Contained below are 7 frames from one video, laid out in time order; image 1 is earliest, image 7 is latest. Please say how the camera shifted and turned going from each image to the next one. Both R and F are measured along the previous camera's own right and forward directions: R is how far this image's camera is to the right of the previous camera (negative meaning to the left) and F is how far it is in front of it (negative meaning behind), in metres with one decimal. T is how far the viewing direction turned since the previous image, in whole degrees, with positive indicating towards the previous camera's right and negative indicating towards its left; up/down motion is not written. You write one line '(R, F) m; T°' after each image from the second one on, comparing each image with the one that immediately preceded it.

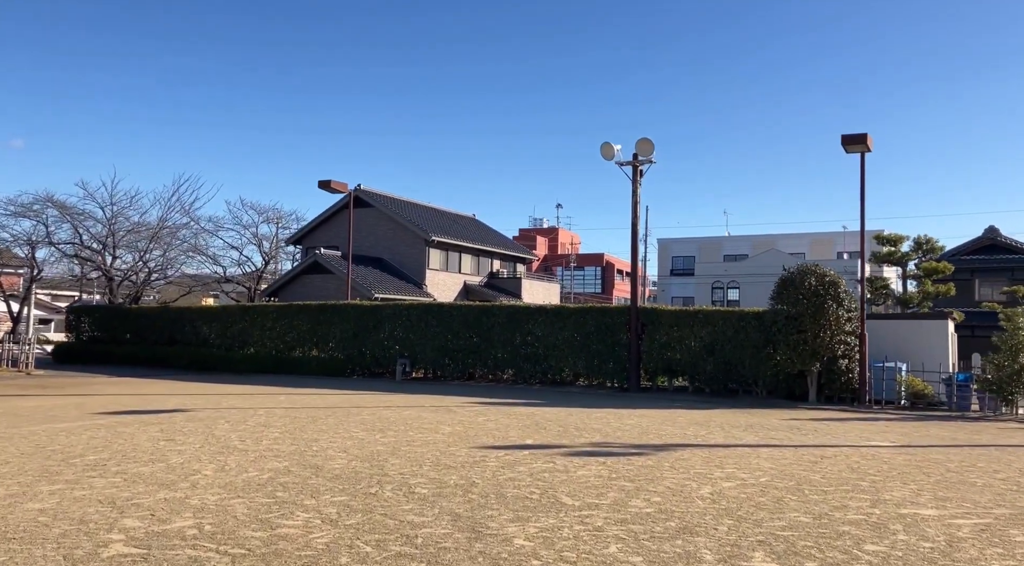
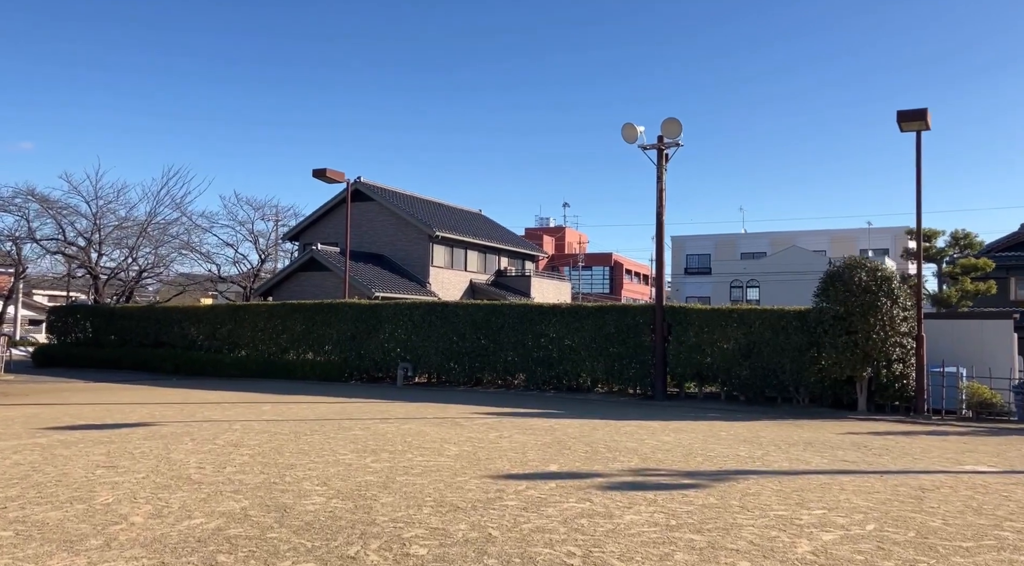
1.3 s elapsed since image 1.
(-0.2, +1.9) m; 0°
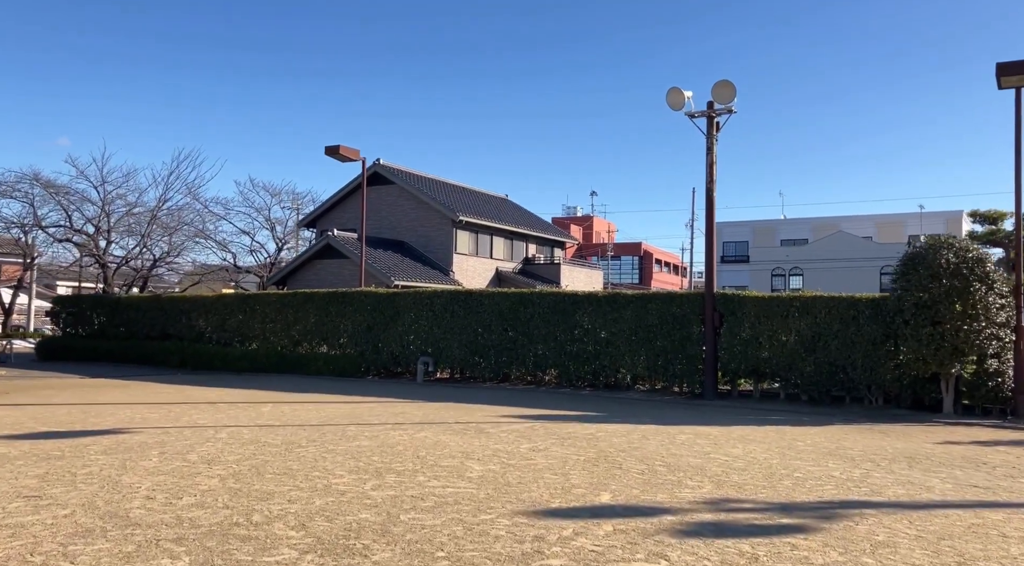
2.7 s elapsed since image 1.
(-0.1, +2.0) m; -2°
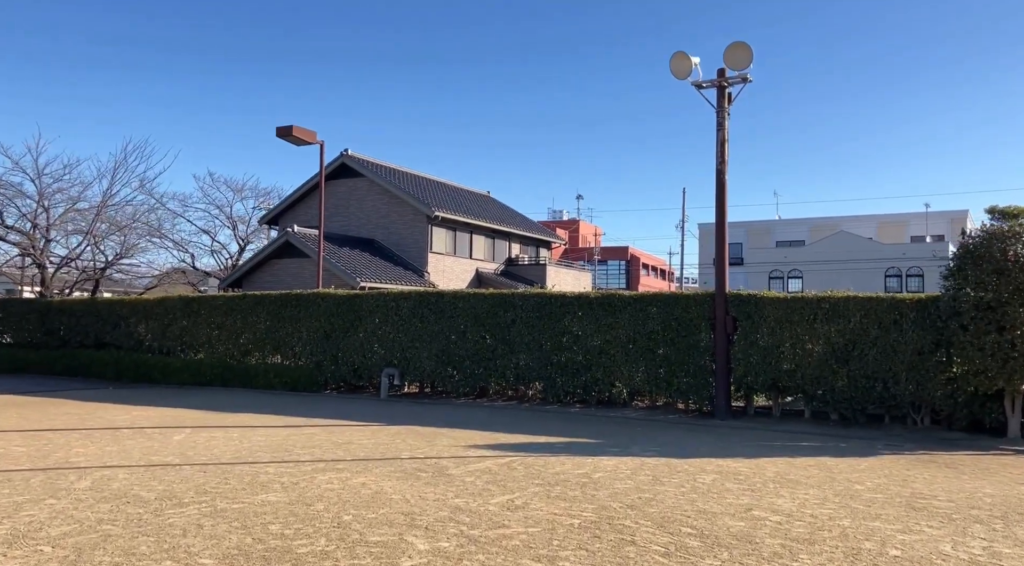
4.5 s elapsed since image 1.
(+0.1, +2.6) m; +1°
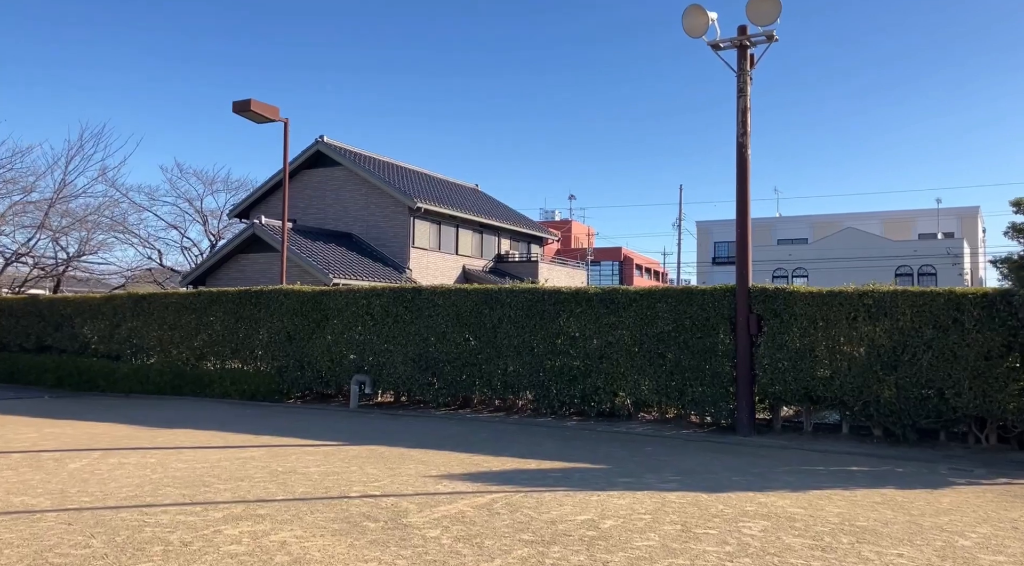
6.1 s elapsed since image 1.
(+0.1, +2.2) m; +1°
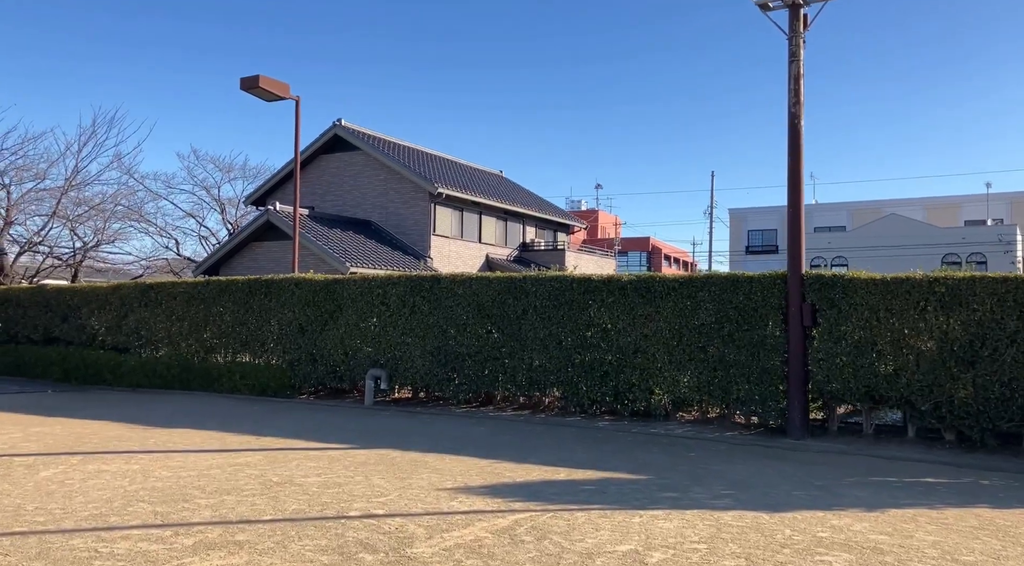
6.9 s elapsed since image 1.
(0.0, +1.1) m; -2°
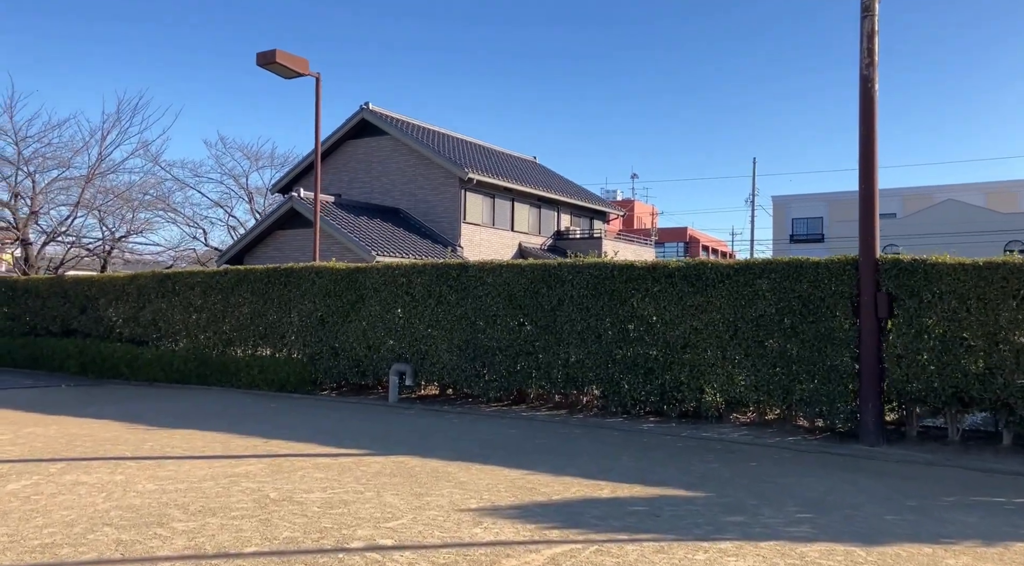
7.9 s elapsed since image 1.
(0.0, +1.1) m; -2°
